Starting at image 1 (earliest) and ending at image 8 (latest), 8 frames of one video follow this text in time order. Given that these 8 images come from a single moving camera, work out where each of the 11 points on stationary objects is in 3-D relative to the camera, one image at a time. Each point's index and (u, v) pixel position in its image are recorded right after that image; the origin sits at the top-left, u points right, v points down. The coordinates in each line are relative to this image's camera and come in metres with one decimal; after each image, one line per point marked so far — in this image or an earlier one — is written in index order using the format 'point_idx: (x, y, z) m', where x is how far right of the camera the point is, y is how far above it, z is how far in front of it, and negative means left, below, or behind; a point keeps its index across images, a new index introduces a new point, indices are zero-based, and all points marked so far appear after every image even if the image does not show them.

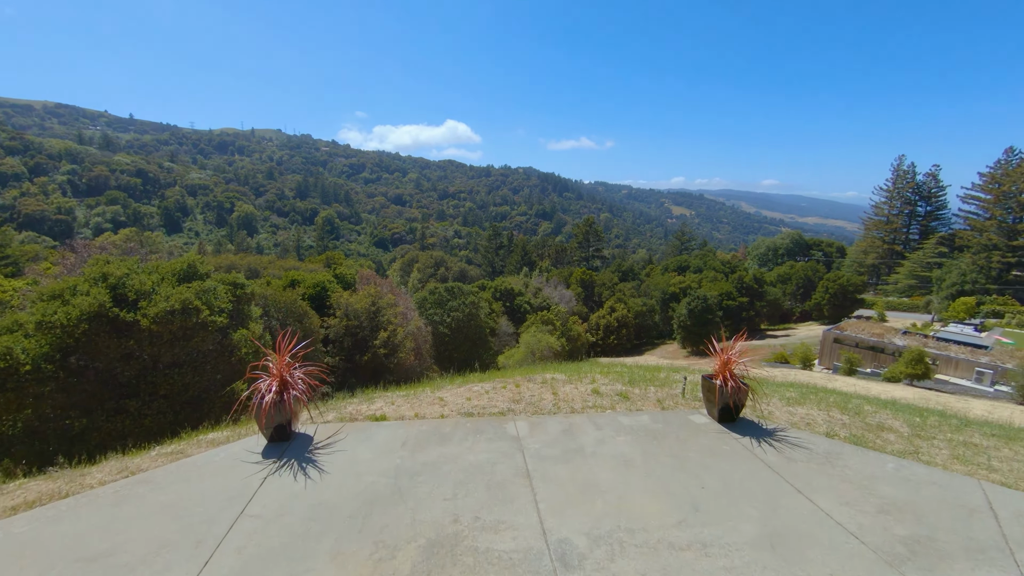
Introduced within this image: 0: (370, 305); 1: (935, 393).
0: (-4.4, -0.6, +13.6) m
1: (+14.6, -3.6, +15.3) m
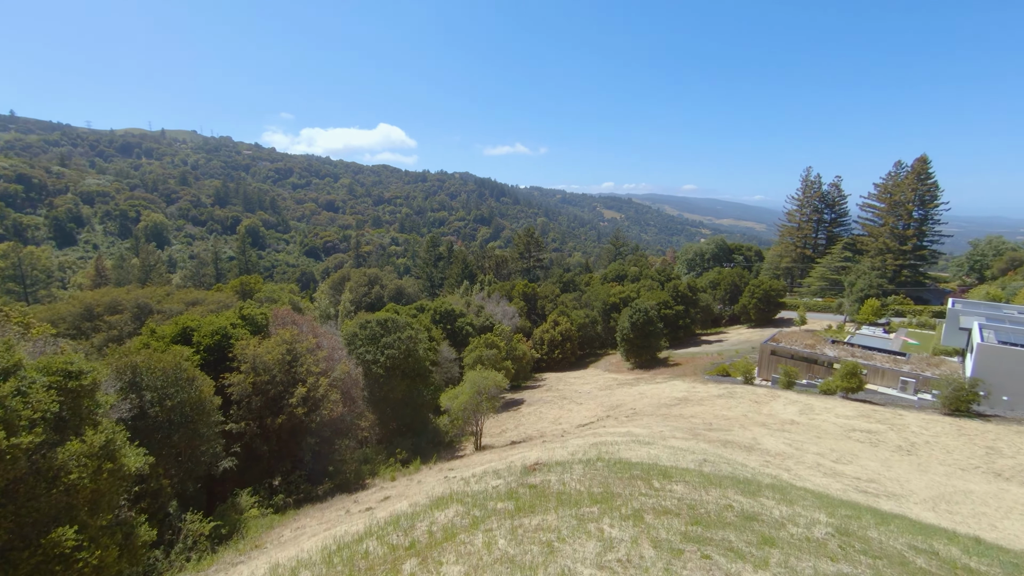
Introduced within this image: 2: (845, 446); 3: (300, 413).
0: (-6.0, -1.7, +11.6) m
1: (+12.7, -4.2, +15.7) m
2: (+8.6, -4.1, +11.4) m
3: (-5.2, -3.1, +10.9) m
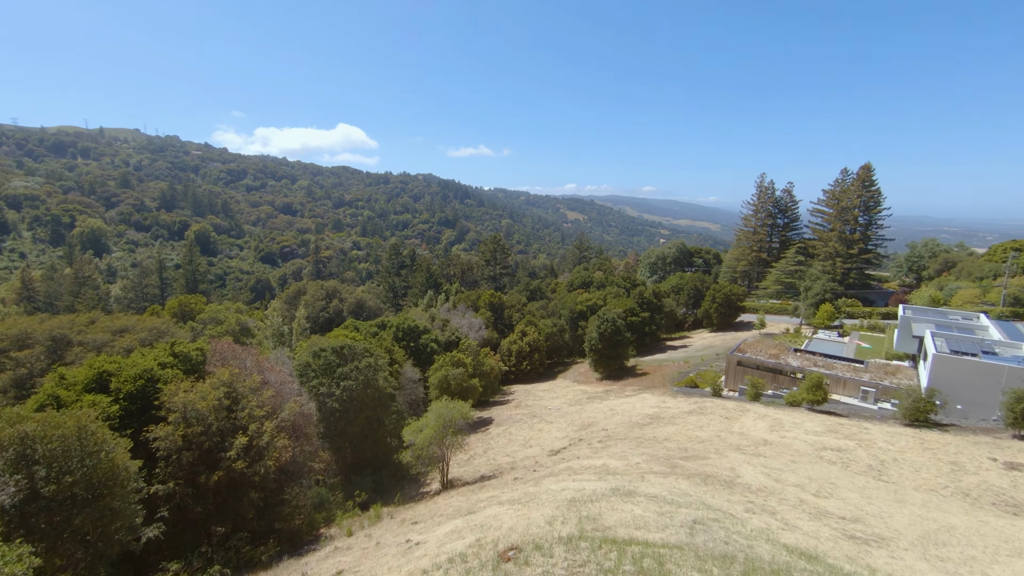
0: (-6.8, -2.5, +10.3) m
1: (+11.6, -4.8, +15.8) m
2: (+7.8, -4.7, +11.2) m
3: (-5.9, -3.9, +9.6) m
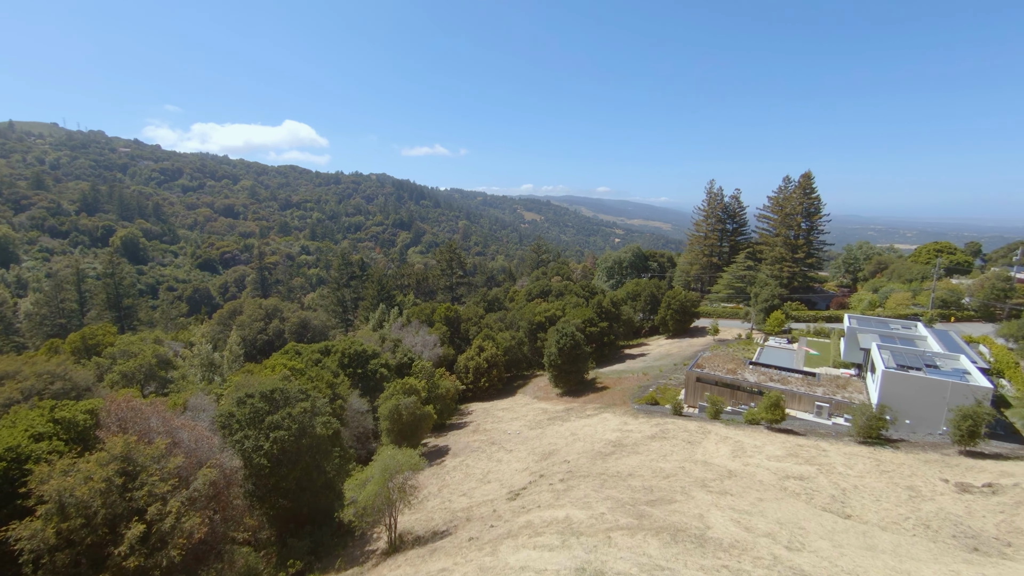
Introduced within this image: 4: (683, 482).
0: (-7.7, -3.6, +8.5) m
1: (+10.1, -5.5, +15.7) m
2: (+6.8, -5.5, +10.8) m
3: (-6.8, -4.9, +7.9) m
4: (+5.0, -5.6, +12.9) m
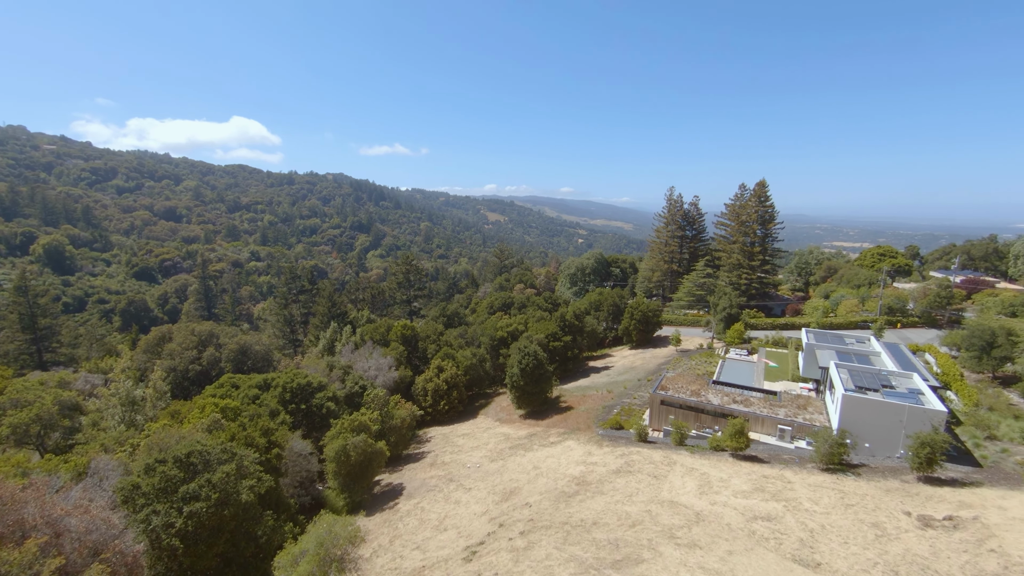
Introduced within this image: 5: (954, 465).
0: (-8.5, -4.9, +6.7) m
1: (+8.6, -6.4, +15.4) m
2: (+5.7, -6.5, +10.2) m
3: (-7.5, -6.2, +6.2) m
4: (+3.8, -6.7, +12.1) m
5: (+14.7, -5.9, +14.6) m
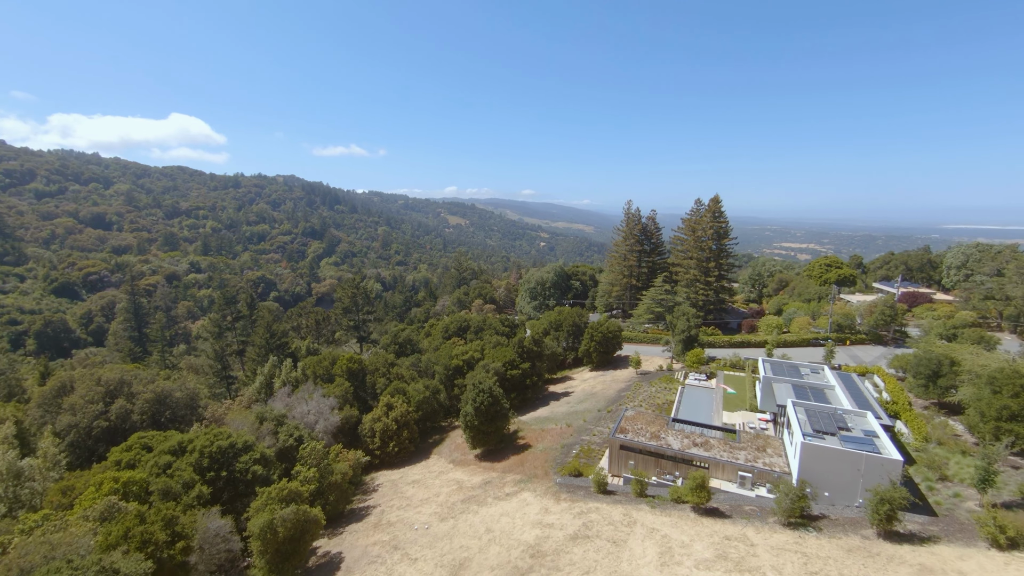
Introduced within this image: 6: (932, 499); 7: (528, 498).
0: (-9.4, -6.8, +4.5) m
1: (+7.0, -8.1, +14.6) m
2: (+4.5, -8.2, +9.2) m
3: (-8.3, -8.1, +4.1) m
4: (+2.4, -8.4, +11.0) m
5: (+13.0, -7.4, +14.4) m
6: (+14.6, -7.3, +15.3) m
7: (+0.7, -9.1, +19.1) m
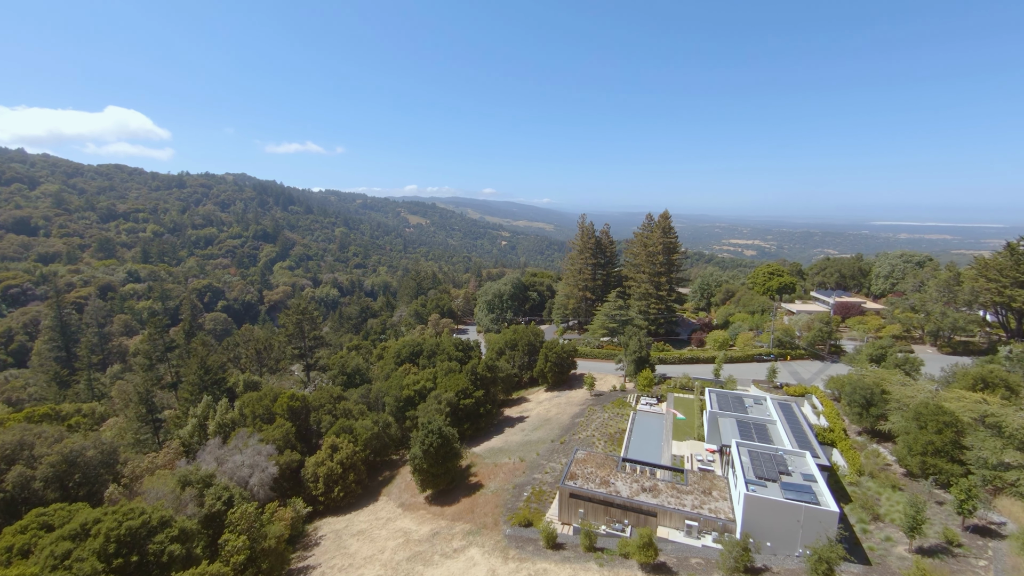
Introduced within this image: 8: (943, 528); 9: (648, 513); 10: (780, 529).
0: (-10.4, -9.1, +2.9) m
1: (+5.1, -10.0, +14.4) m
2: (+3.1, -10.2, +8.8) m
3: (-9.3, -10.3, +2.6) m
4: (+0.8, -10.4, +10.4) m
5: (+11.1, -9.2, +14.7) m
6: (+12.6, -9.1, +15.7) m
7: (-1.5, -11.1, +18.4) m
8: (+15.2, -8.5, +15.6) m
9: (+5.5, -9.1, +17.8) m
10: (+9.5, -8.5, +15.6) m
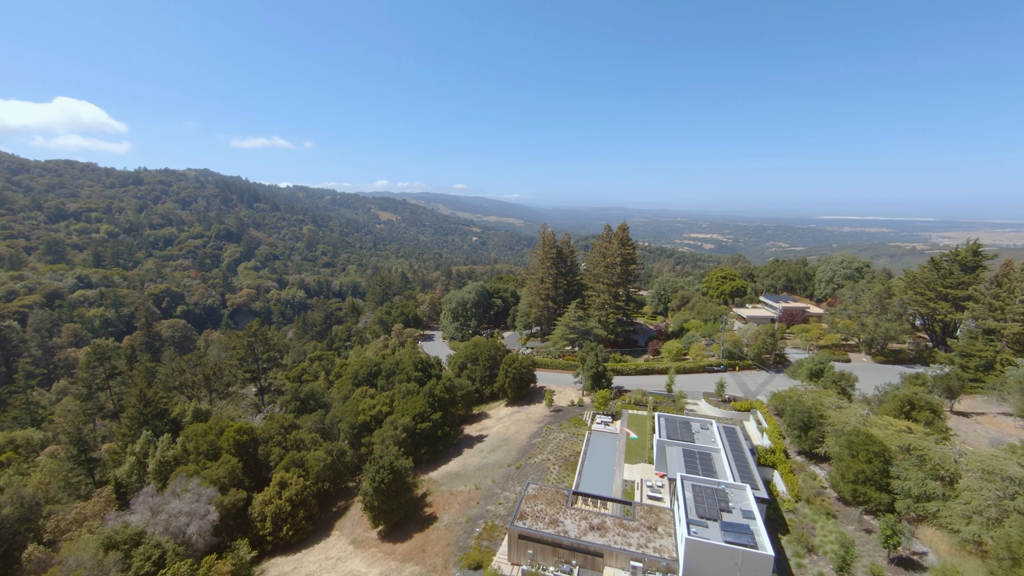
0: (-11.8, -11.2, +2.1) m
1: (+3.1, -11.7, +14.4) m
2: (+1.4, -12.0, +8.7) m
3: (-10.7, -12.4, +1.9) m
4: (-0.9, -12.2, +10.2) m
5: (+9.1, -10.8, +15.0) m
6: (+10.5, -10.6, +16.1) m
7: (-3.7, -12.8, +18.0) m
8: (+13.1, -10.0, +16.1) m
9: (+3.3, -10.7, +17.8) m
10: (+7.4, -10.1, +15.8) m
